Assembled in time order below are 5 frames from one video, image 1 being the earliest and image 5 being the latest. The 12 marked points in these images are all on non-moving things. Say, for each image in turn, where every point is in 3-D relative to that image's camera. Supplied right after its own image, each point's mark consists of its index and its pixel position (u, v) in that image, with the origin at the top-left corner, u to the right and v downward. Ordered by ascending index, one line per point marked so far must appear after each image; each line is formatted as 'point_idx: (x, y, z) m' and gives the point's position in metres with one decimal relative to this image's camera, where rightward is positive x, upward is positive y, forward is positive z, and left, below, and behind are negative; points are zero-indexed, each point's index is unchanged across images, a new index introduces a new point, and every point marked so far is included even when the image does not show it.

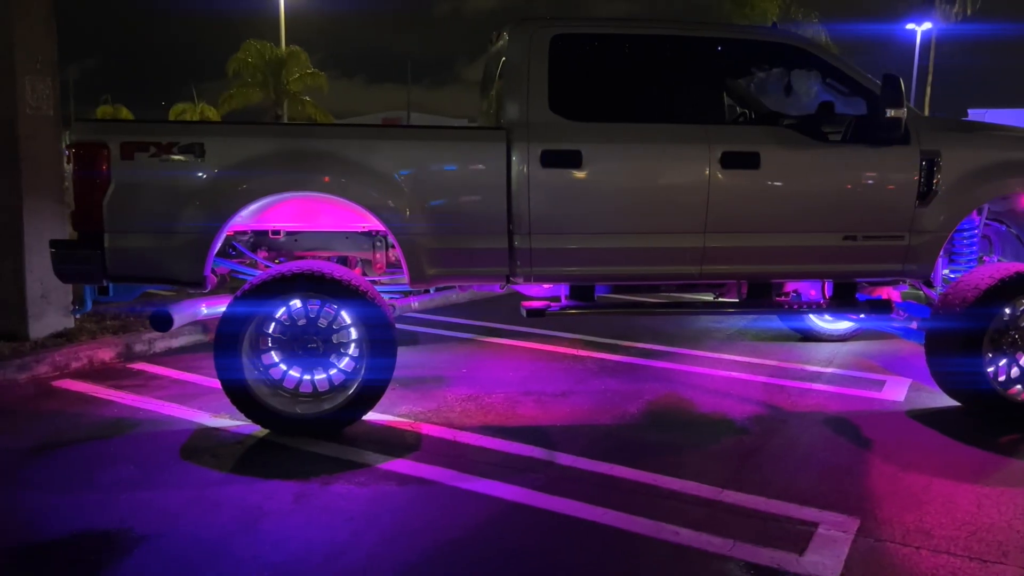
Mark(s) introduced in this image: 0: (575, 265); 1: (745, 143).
0: (+0.4, +0.1, +5.1) m
1: (+1.5, +0.9, +5.0) m
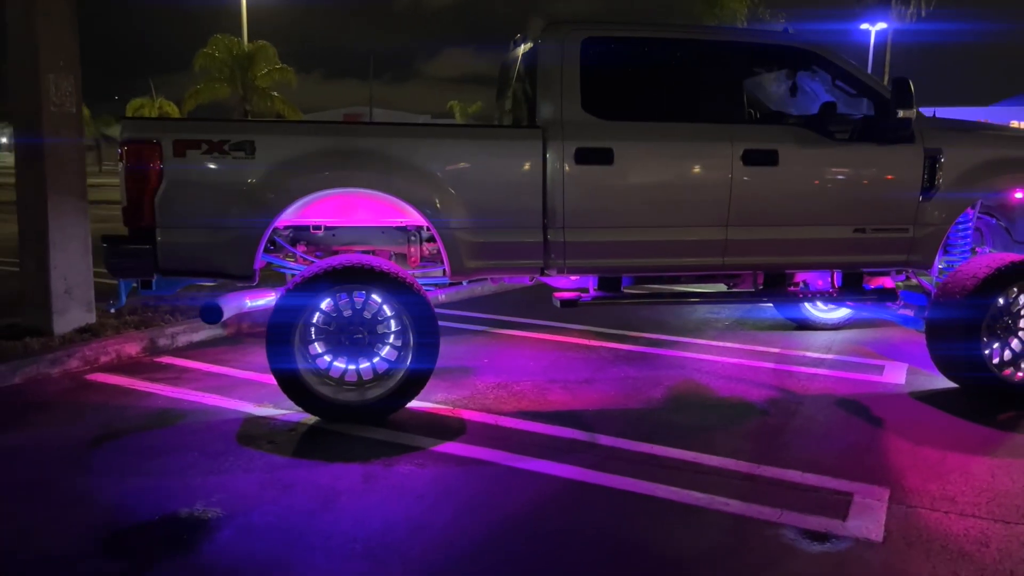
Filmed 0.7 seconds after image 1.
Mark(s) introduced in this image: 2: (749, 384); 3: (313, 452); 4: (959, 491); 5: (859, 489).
0: (+0.6, +0.2, +5.3) m
1: (+1.7, +1.0, +5.3) m
2: (+1.8, -0.7, +6.1) m
3: (-1.1, -0.9, +4.4) m
4: (+2.3, -1.0, +4.1) m
5: (+1.8, -1.0, +4.1) m
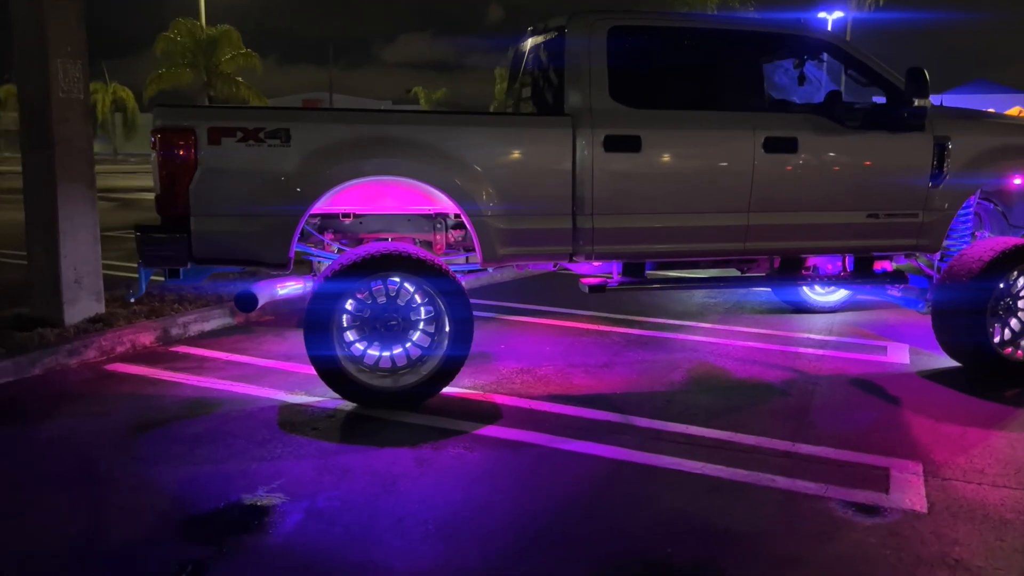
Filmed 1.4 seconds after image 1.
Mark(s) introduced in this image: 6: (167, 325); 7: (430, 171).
0: (+0.8, +0.3, +5.4) m
1: (+1.9, +1.1, +5.5) m
2: (+2.0, -0.6, +6.3) m
3: (-0.8, -0.8, +4.5) m
4: (+2.6, -0.9, +4.3) m
5: (+2.0, -0.9, +4.3) m
6: (-2.9, -0.3, +6.6) m
7: (-0.5, +0.7, +5.0) m
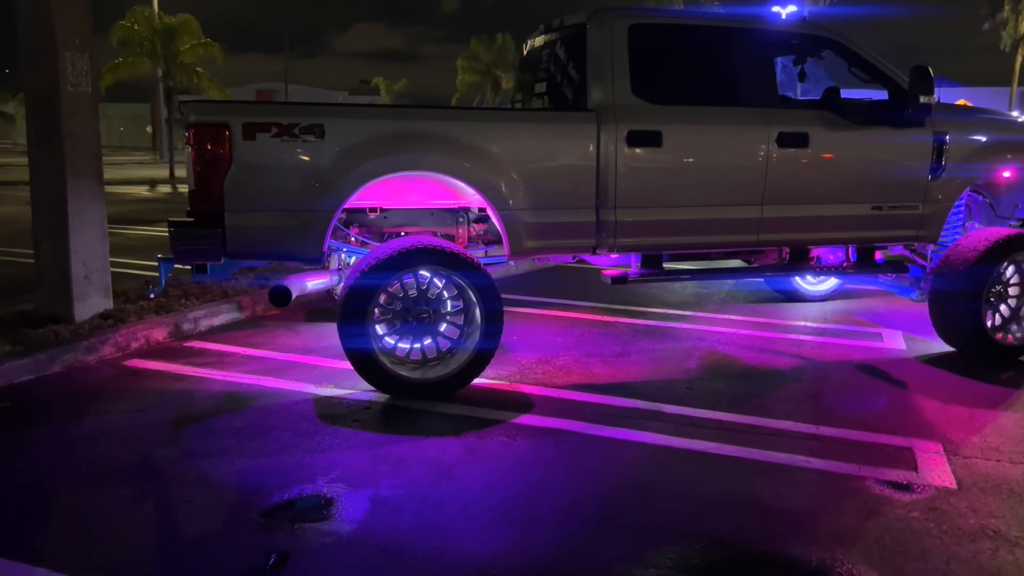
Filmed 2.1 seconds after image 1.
0: (+1.0, +0.4, +5.6) m
1: (+2.0, +1.2, +5.7) m
2: (+2.1, -0.5, +6.5) m
3: (-0.6, -0.8, +4.6) m
4: (+2.8, -0.9, +4.6) m
5: (+2.3, -0.9, +4.5) m
6: (-2.8, -0.3, +6.6) m
7: (-0.3, +0.8, +5.0) m
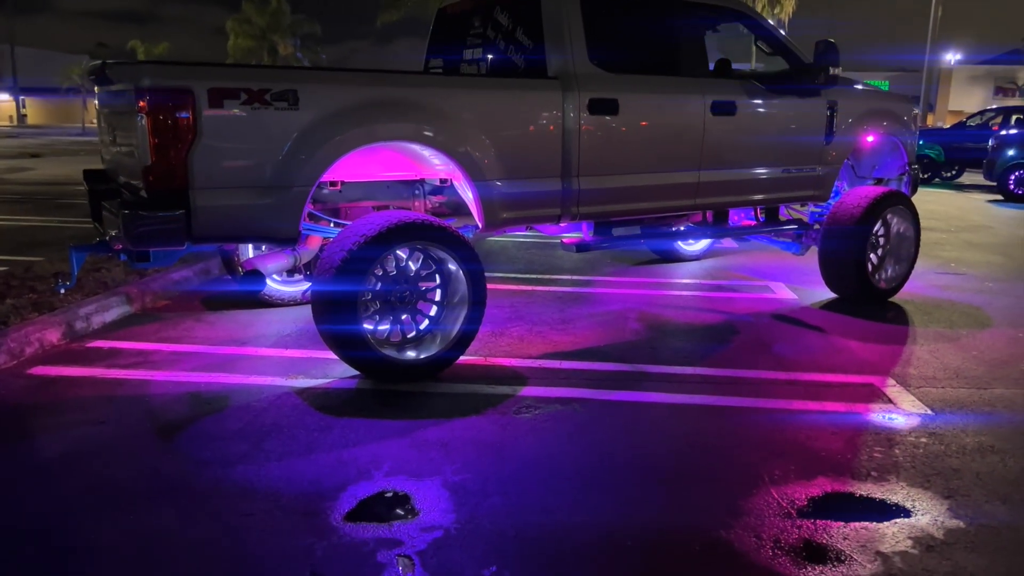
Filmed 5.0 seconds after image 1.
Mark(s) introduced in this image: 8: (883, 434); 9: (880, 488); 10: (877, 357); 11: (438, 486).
0: (+0.7, +0.6, +5.7) m
1: (+1.6, +1.5, +6.1) m
2: (+1.6, -0.2, +6.9) m
3: (-0.5, -0.7, +4.3) m
4: (+2.8, -0.5, +5.3) m
5: (+2.3, -0.6, +5.1) m
6: (-3.2, -0.2, +5.7) m
7: (-0.4, +0.9, +4.8) m
8: (+1.9, -0.8, +4.1) m
9: (+1.6, -0.9, +3.5) m
10: (+2.5, -0.5, +5.6) m
11: (-0.3, -0.9, +3.5) m
